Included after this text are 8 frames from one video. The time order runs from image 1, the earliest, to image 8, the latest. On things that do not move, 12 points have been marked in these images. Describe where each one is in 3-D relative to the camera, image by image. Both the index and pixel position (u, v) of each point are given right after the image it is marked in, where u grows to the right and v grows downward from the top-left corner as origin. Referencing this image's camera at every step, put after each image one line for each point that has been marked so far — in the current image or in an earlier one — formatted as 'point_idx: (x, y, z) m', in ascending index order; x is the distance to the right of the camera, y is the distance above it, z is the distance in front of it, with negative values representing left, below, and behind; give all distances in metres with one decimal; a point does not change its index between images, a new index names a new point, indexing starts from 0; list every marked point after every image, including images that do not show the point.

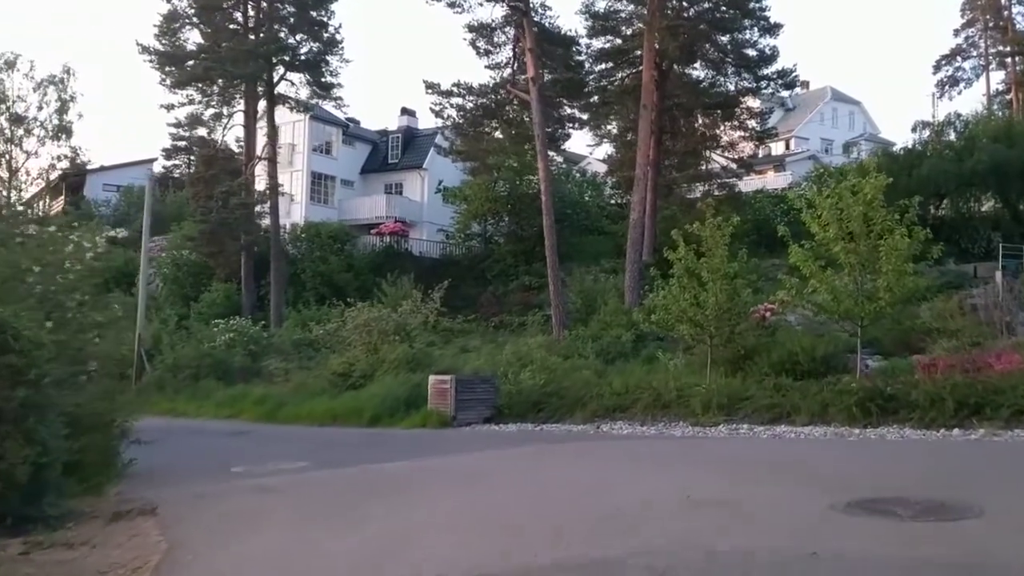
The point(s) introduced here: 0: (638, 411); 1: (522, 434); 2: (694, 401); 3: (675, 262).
0: (+2.2, -2.2, +16.8) m
1: (+0.2, -2.3, +14.5) m
2: (+3.1, -2.0, +16.0) m
3: (+3.4, +0.5, +19.6) m
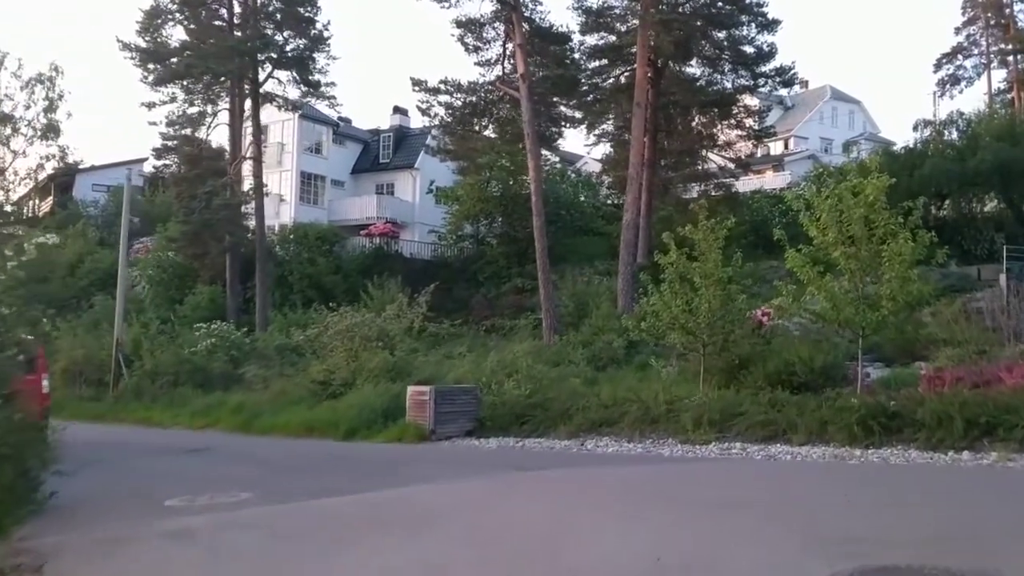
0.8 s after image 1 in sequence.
0: (+1.9, -2.3, +15.9) m
1: (-0.1, -2.4, +13.6) m
2: (+2.7, -2.1, +15.1) m
3: (+3.0, +0.4, +18.7) m
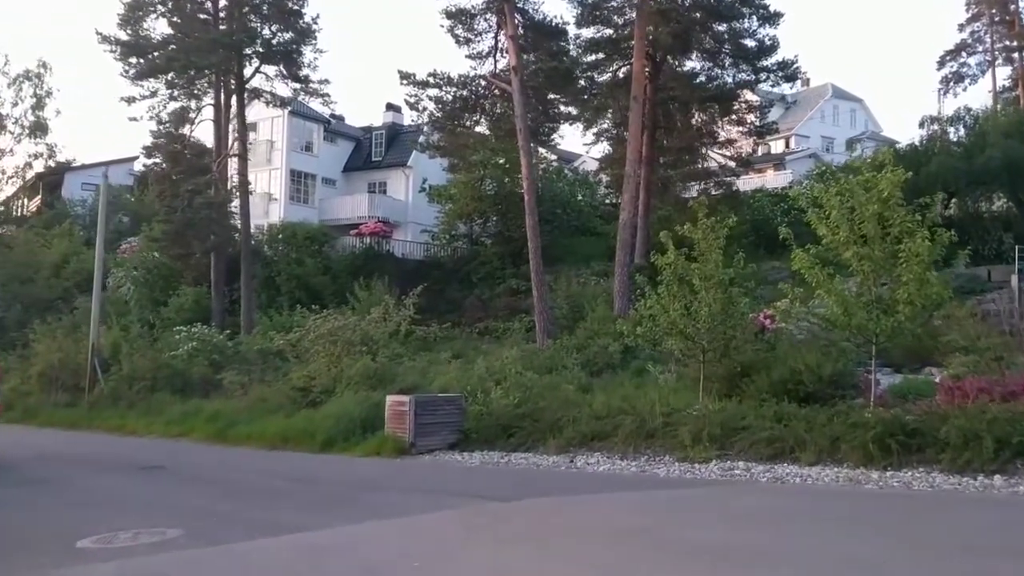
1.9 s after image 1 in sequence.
0: (+1.6, -2.4, +14.7) m
1: (-0.3, -2.5, +12.4) m
2: (+2.5, -2.1, +13.9) m
3: (+2.8, +0.4, +17.5) m
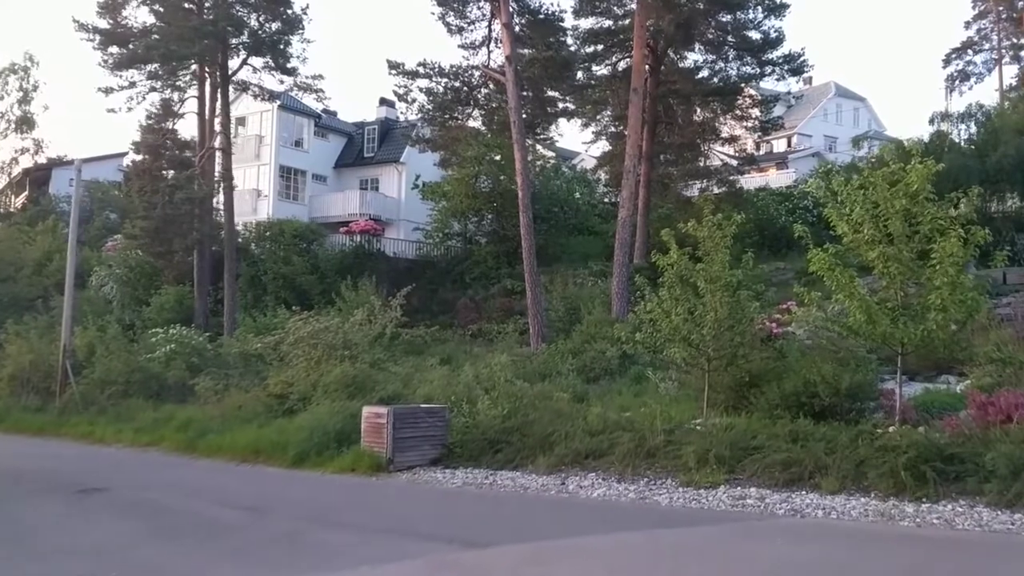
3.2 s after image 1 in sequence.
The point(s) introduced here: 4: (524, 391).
0: (+1.4, -2.4, +13.3) m
1: (-0.5, -2.5, +11.1) m
2: (+2.3, -2.2, +12.5) m
3: (+2.6, +0.3, +16.2) m
4: (+0.2, -1.9, +17.1) m
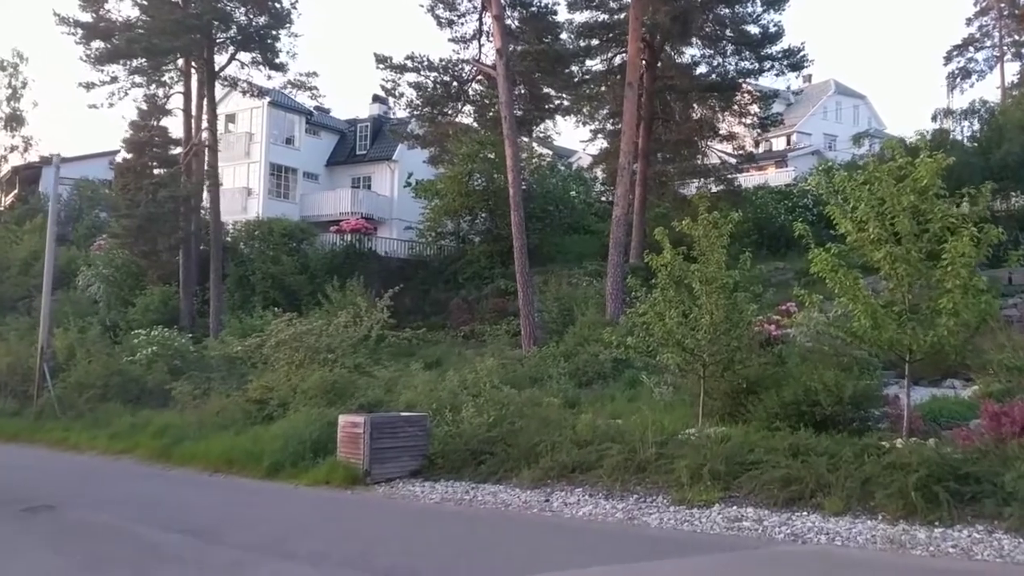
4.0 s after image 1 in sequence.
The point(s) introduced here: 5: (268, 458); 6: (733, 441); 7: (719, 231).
0: (+1.2, -2.4, +12.5) m
1: (-0.8, -2.5, +10.3) m
2: (+2.1, -2.2, +11.7) m
3: (+2.4, +0.3, +15.4) m
4: (0.0, -1.9, +16.3) m
5: (-4.1, -2.8, +15.7) m
6: (+2.8, -1.9, +12.0) m
7: (+3.3, +0.9, +15.3) m
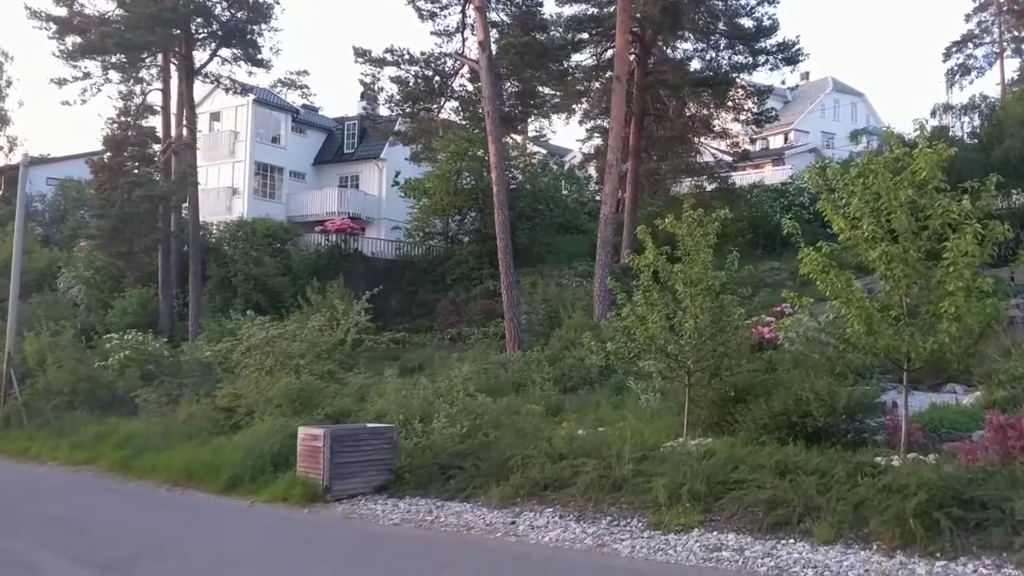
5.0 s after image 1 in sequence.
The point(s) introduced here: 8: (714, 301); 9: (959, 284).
0: (+0.8, -2.5, +11.6) m
1: (-1.2, -2.6, +9.3) m
2: (+1.7, -2.2, +10.8) m
3: (+2.0, +0.3, +14.4) m
4: (-0.4, -1.9, +15.4) m
5: (-4.5, -2.9, +14.8) m
6: (+2.4, -2.0, +11.1) m
7: (+2.9, +0.9, +14.3) m
8: (+3.0, -0.2, +14.0) m
9: (+5.5, +0.1, +11.8) m
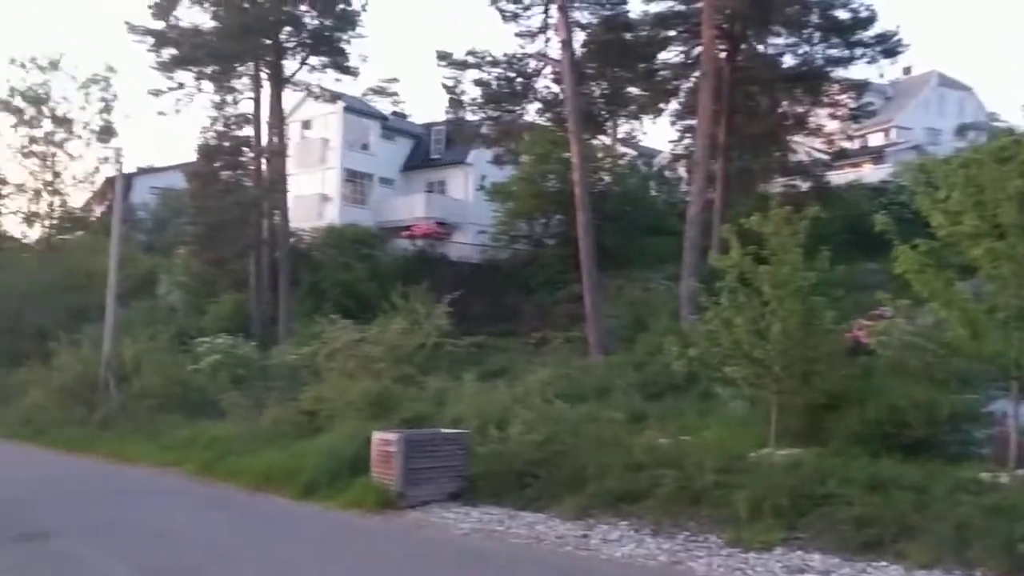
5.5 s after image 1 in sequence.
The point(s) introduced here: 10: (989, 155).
0: (+1.7, -2.5, +11.1) m
1: (-0.5, -2.6, +9.0) m
2: (+2.5, -2.3, +10.2) m
3: (+3.1, +0.3, +13.8) m
4: (+0.8, -2.0, +14.9) m
5: (-3.2, -2.9, +14.7) m
6: (+3.2, -2.0, +10.4) m
7: (+4.0, +0.9, +13.6) m
8: (+4.1, -0.2, +13.2) m
9: (+6.3, +0.1, +10.8) m
10: (+5.9, +1.6, +11.6) m
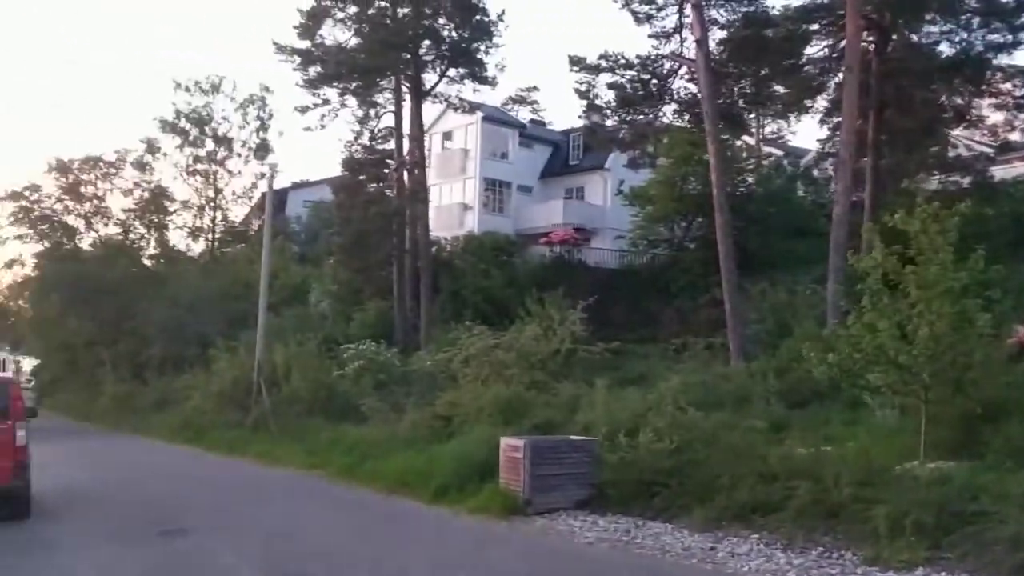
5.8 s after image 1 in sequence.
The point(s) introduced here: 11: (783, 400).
0: (+3.1, -2.5, +10.6) m
1: (+0.6, -2.6, +8.8) m
2: (+3.7, -2.3, +9.6) m
3: (+4.9, +0.2, +13.0) m
4: (+2.8, -2.0, +14.5) m
5: (-1.2, -3.0, +14.9) m
6: (+4.5, -2.0, +9.7) m
7: (+5.8, +0.8, +12.7) m
8: (+5.8, -0.2, +12.3) m
9: (+7.6, +0.1, +9.6) m
10: (+7.3, +1.6, +10.5) m
11: (+5.5, -2.2, +19.3) m
